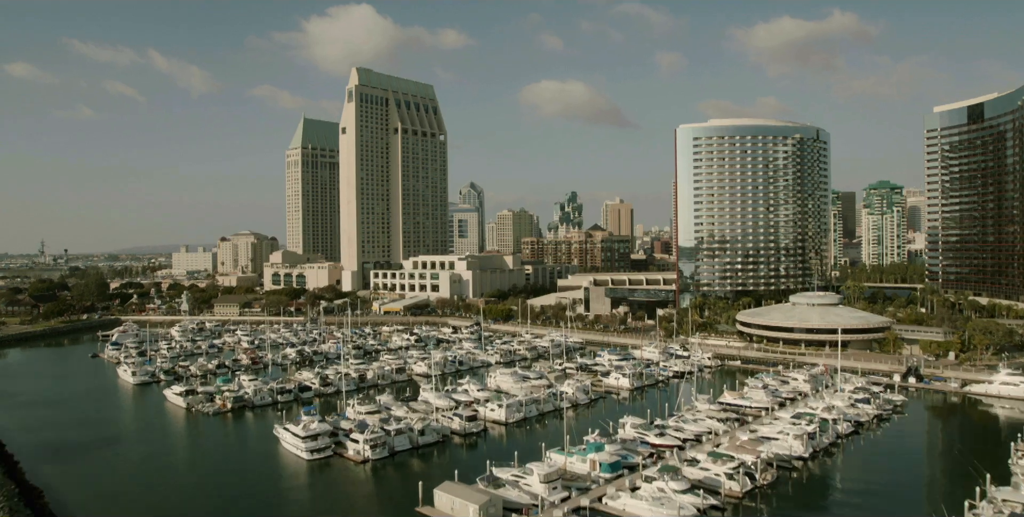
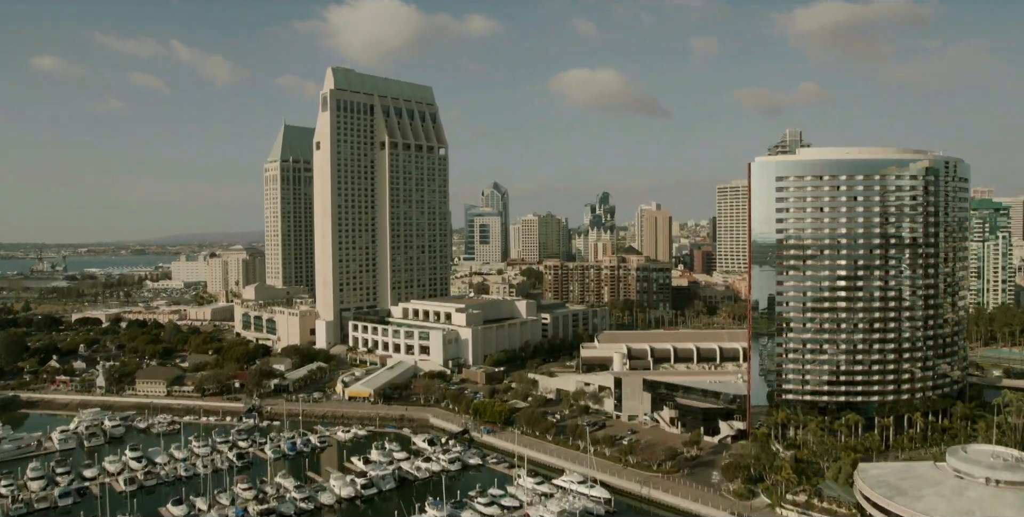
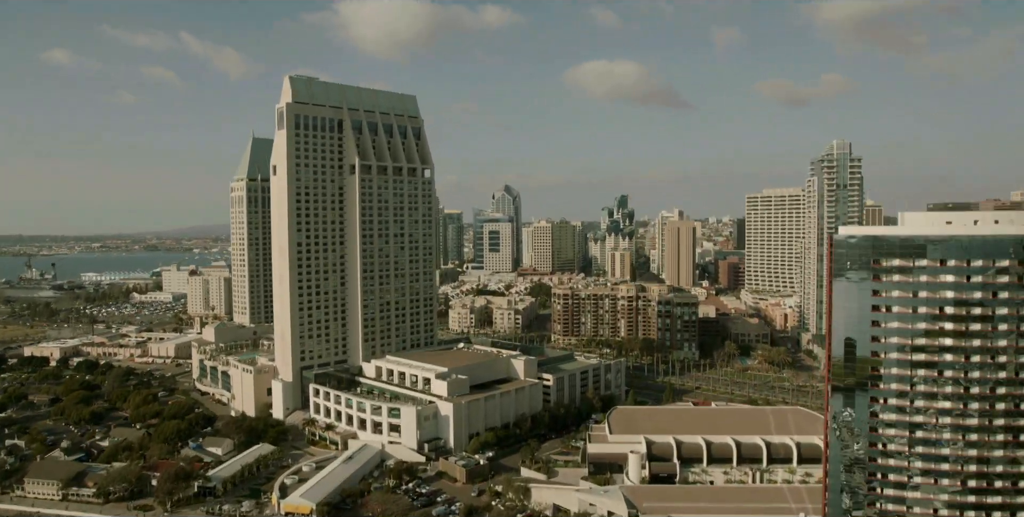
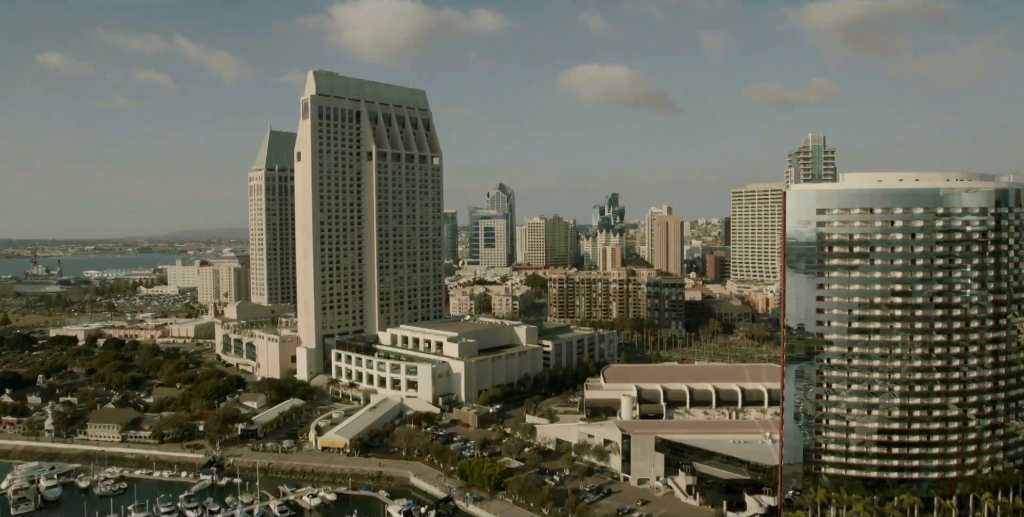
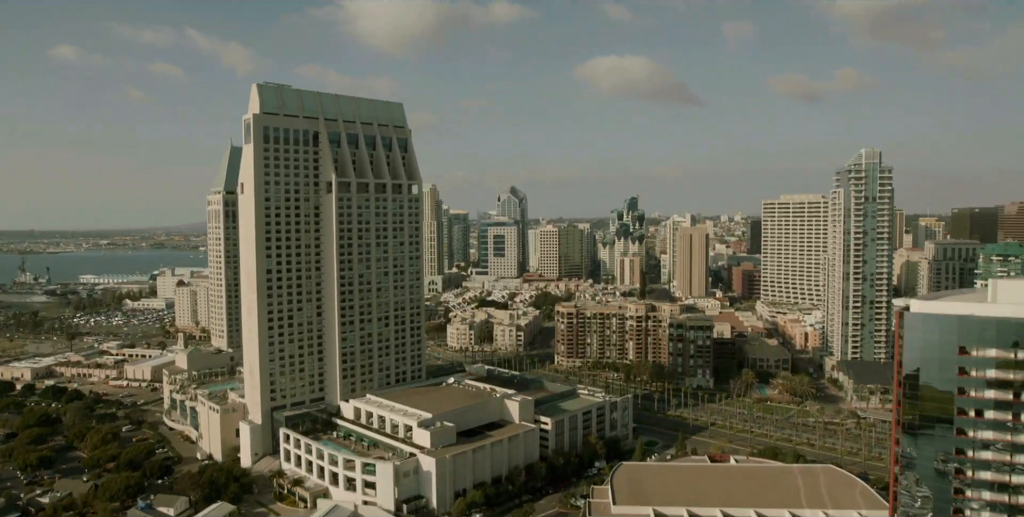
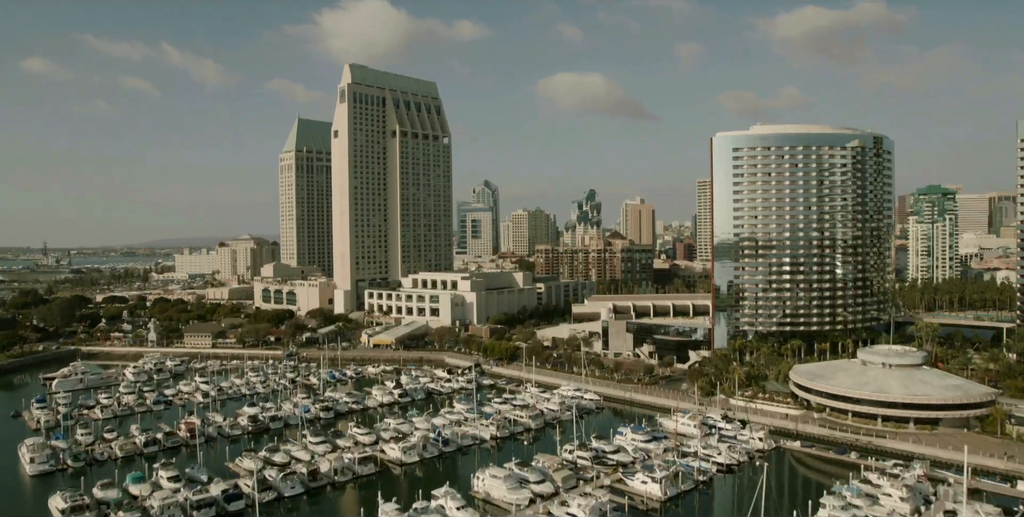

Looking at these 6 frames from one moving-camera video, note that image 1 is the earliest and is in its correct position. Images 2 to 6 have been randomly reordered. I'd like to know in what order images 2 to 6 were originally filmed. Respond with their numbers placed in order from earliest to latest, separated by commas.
6, 2, 4, 3, 5
